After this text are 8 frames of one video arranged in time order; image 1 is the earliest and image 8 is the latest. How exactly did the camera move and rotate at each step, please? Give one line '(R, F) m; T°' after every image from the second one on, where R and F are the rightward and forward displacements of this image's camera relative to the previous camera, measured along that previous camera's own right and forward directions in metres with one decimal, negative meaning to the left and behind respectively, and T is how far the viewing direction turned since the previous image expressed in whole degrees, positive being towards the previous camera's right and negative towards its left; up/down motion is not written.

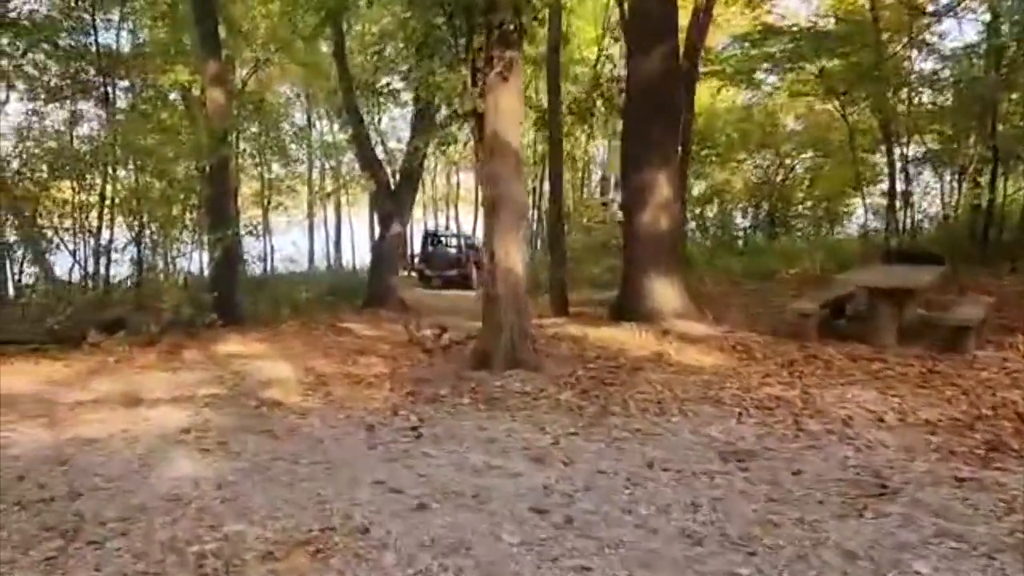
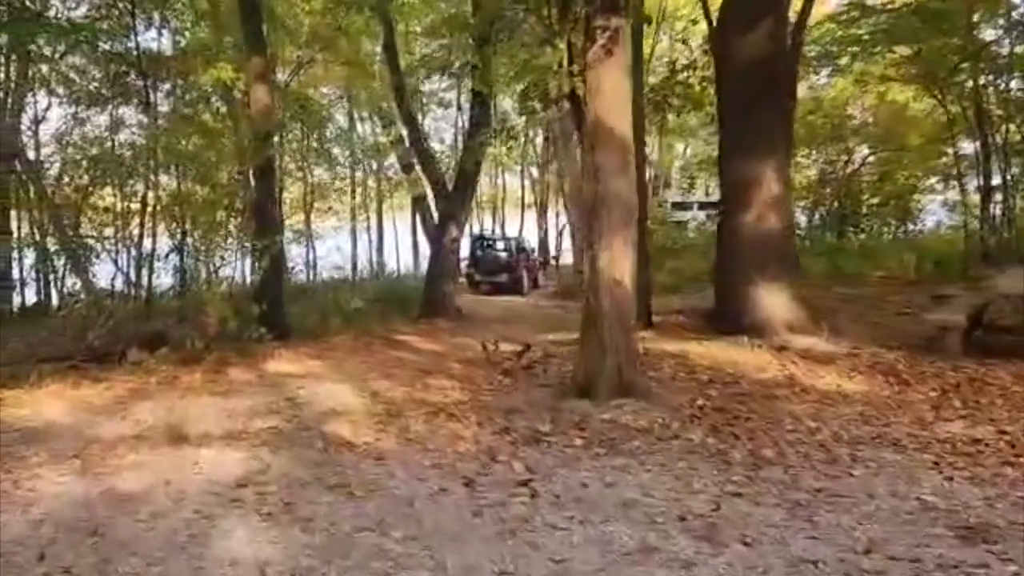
(-0.6, +1.3) m; -3°
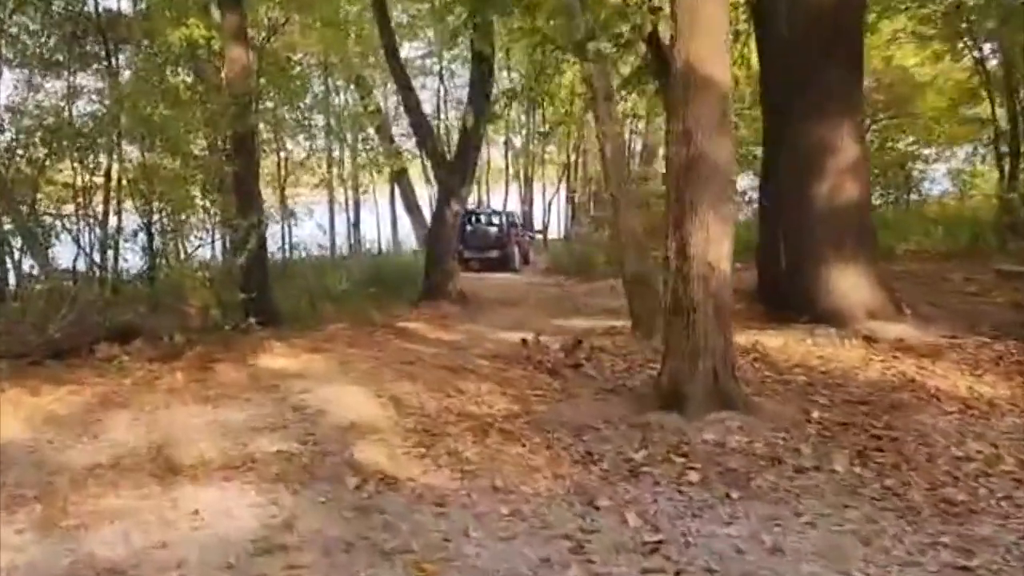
(-0.7, +1.4) m; +2°
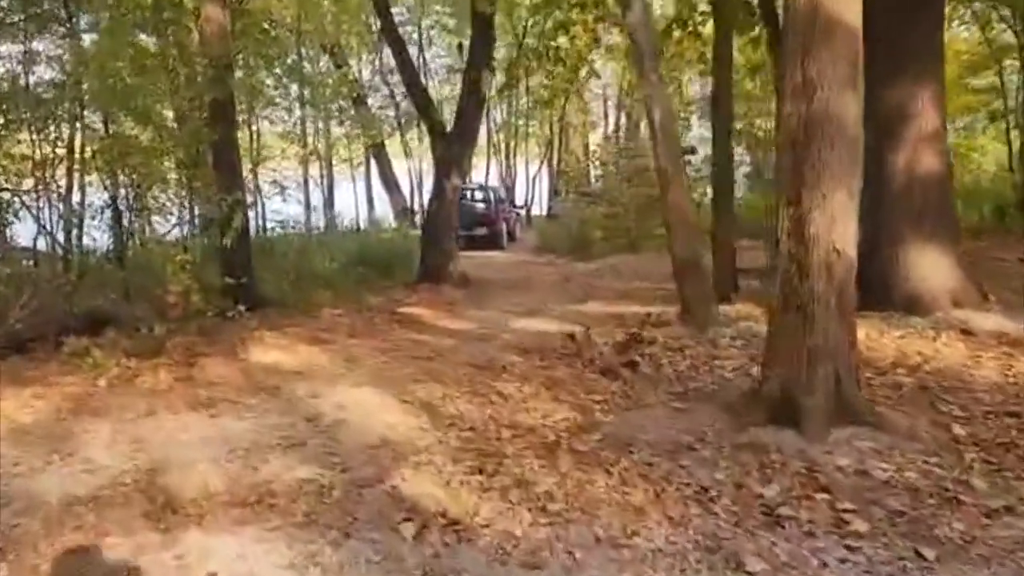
(-0.7, +1.1) m; +2°
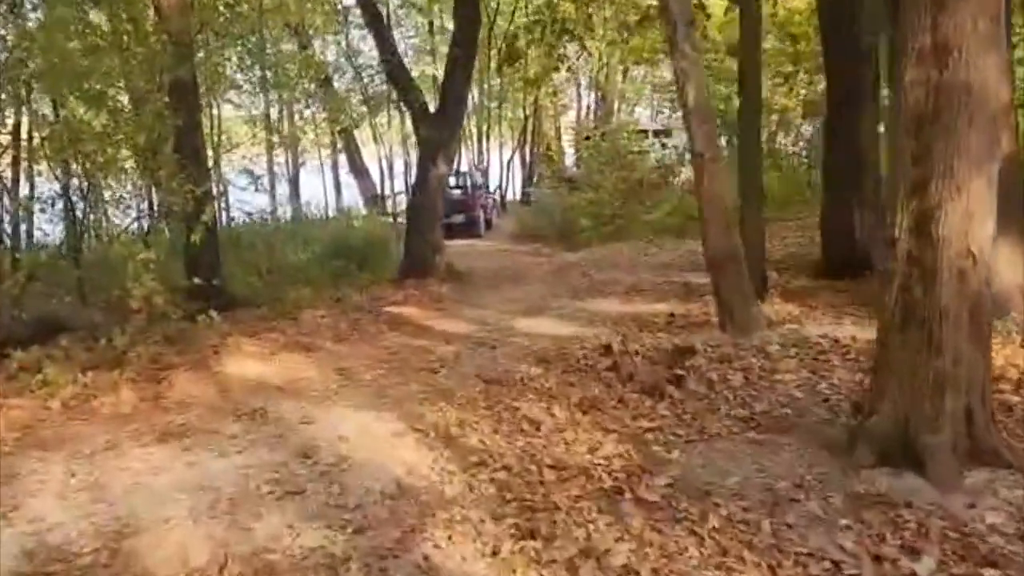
(-0.4, +1.0) m; +2°
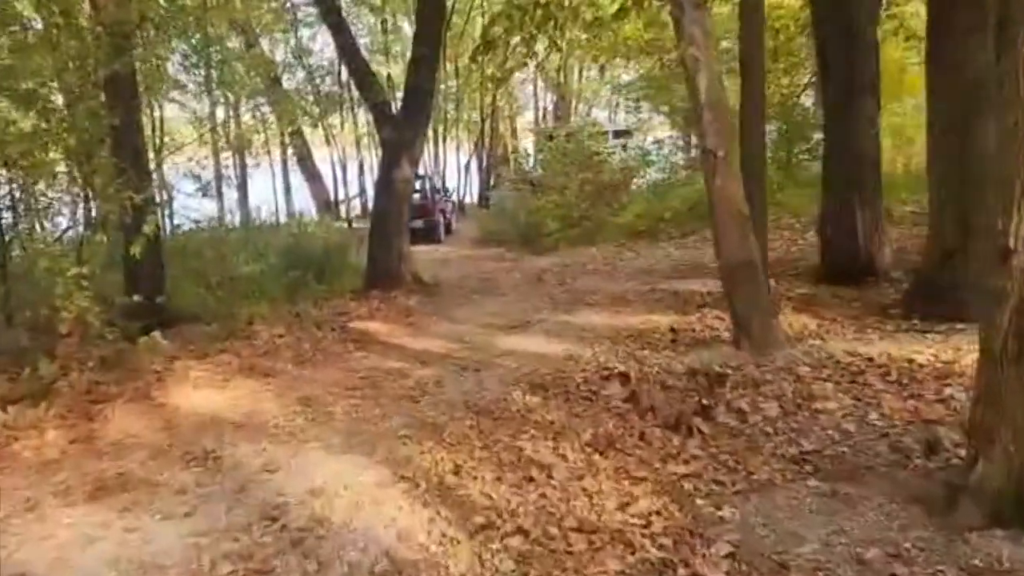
(-0.3, +0.9) m; +3°
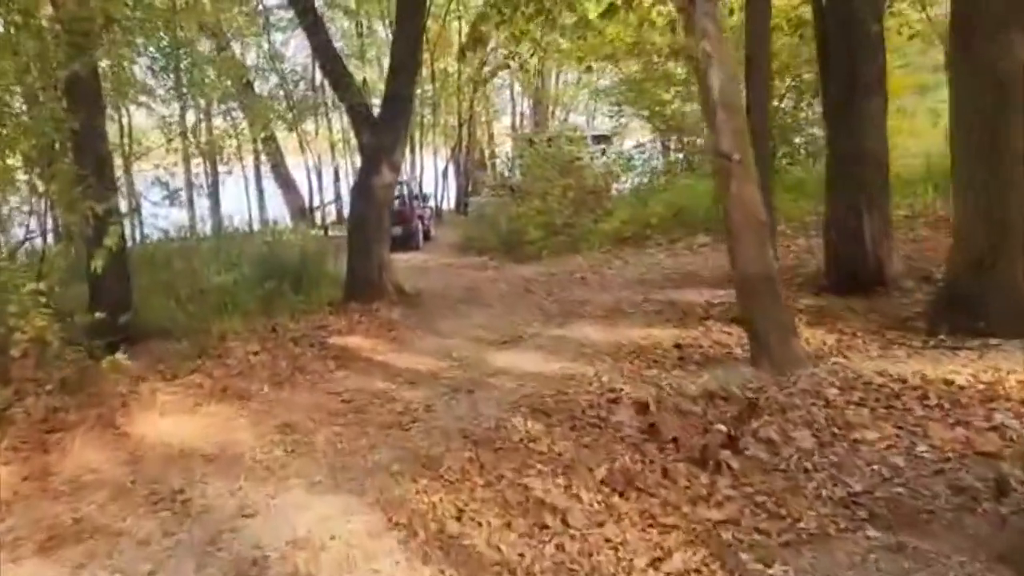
(-0.2, +0.6) m; +2°
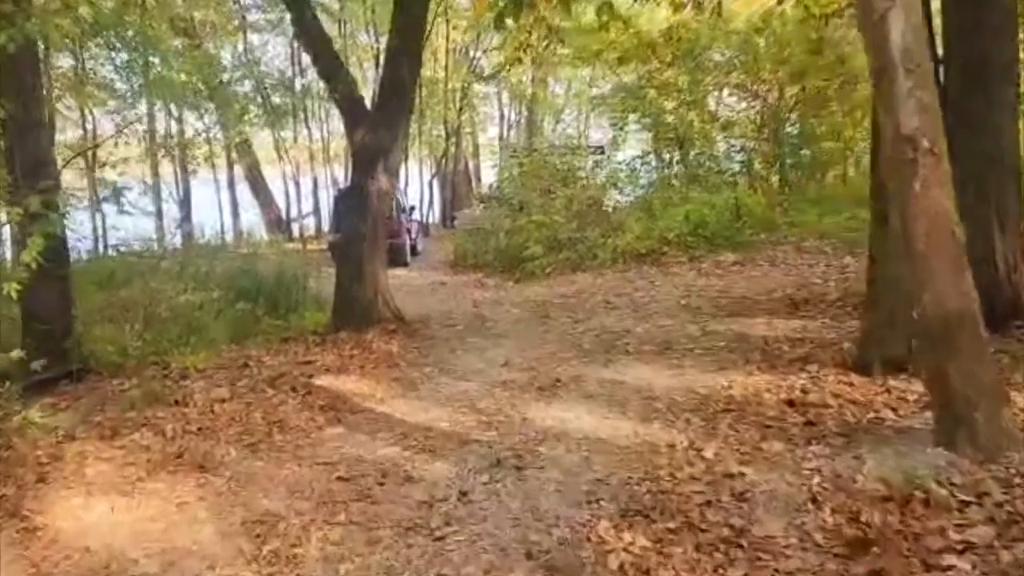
(-0.6, +1.9) m; +2°
